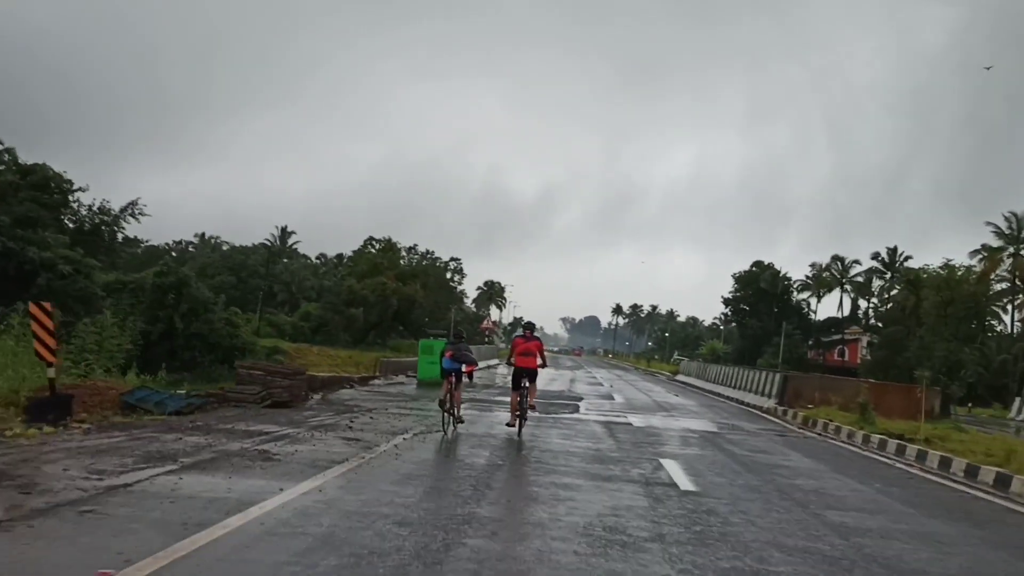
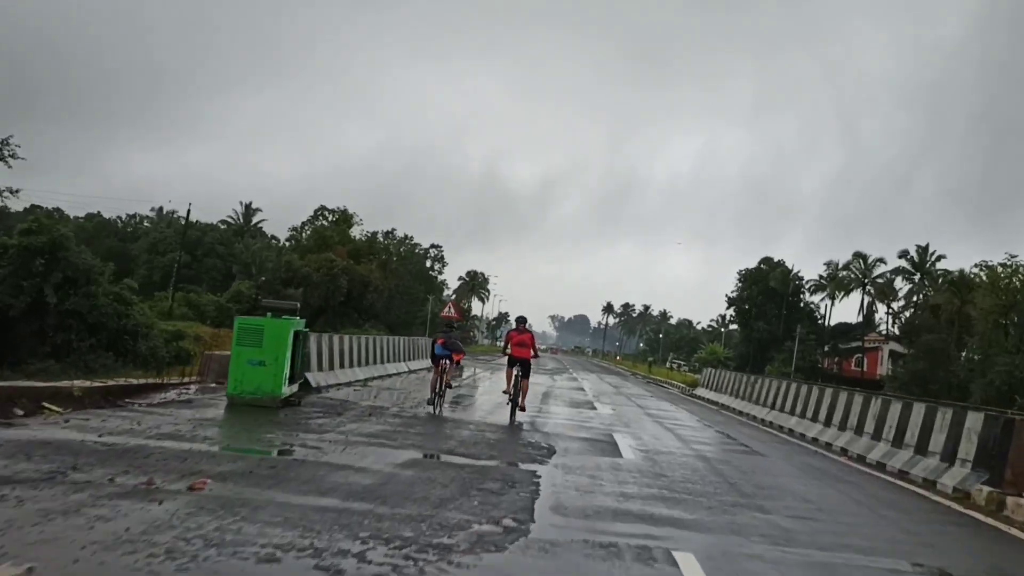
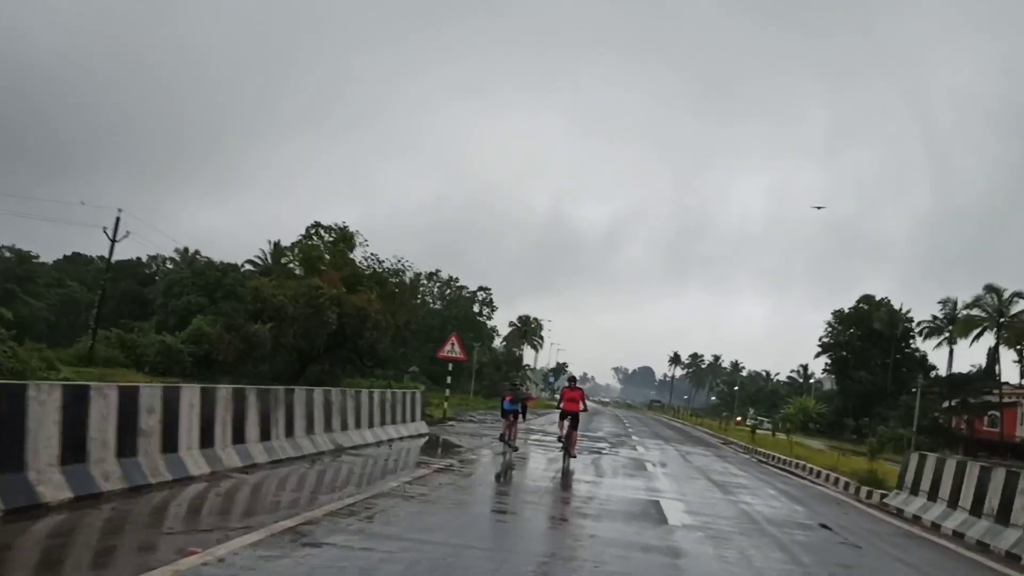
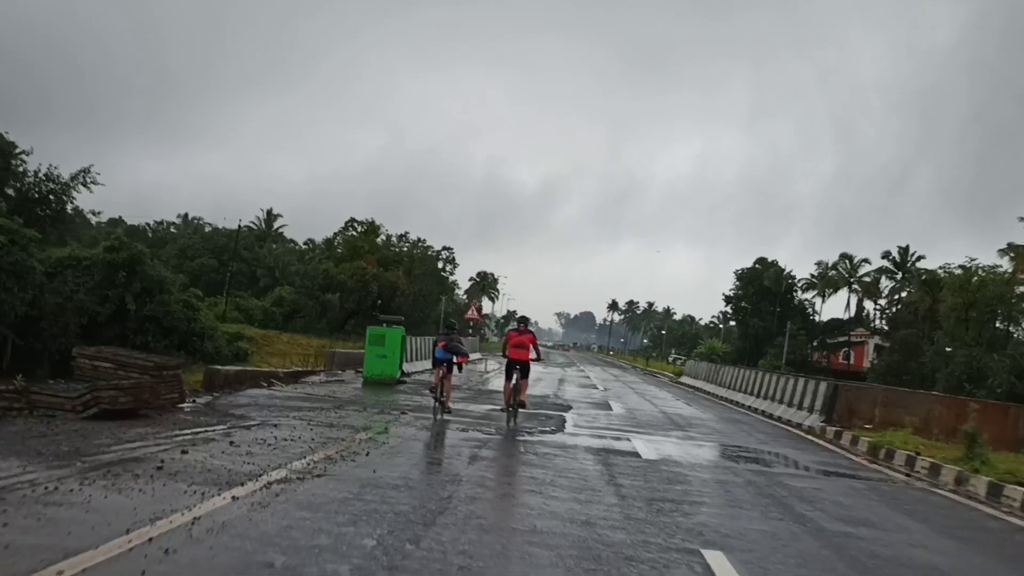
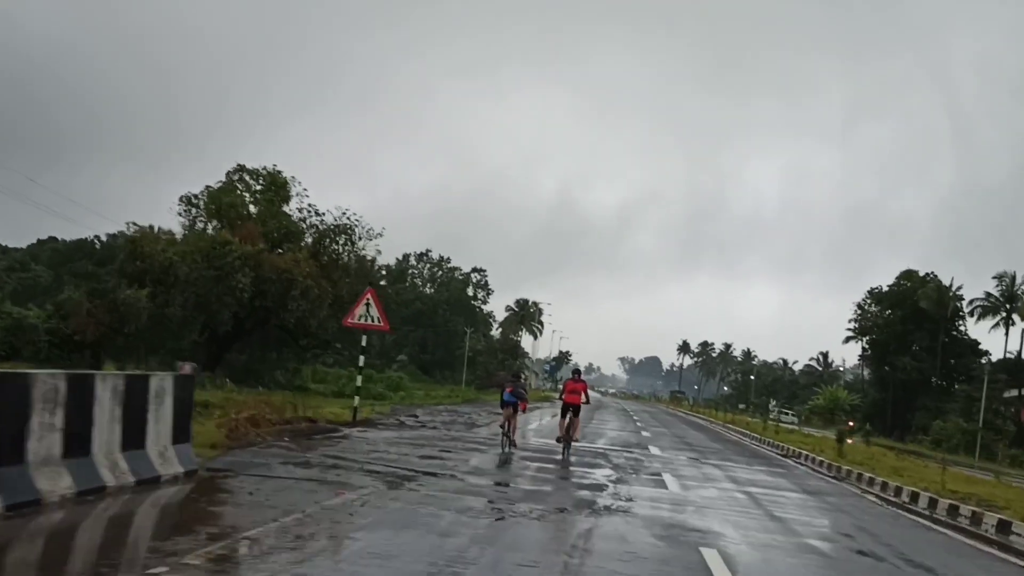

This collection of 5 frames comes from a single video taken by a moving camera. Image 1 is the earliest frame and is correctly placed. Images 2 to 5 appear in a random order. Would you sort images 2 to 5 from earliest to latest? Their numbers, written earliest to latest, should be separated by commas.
4, 2, 3, 5
